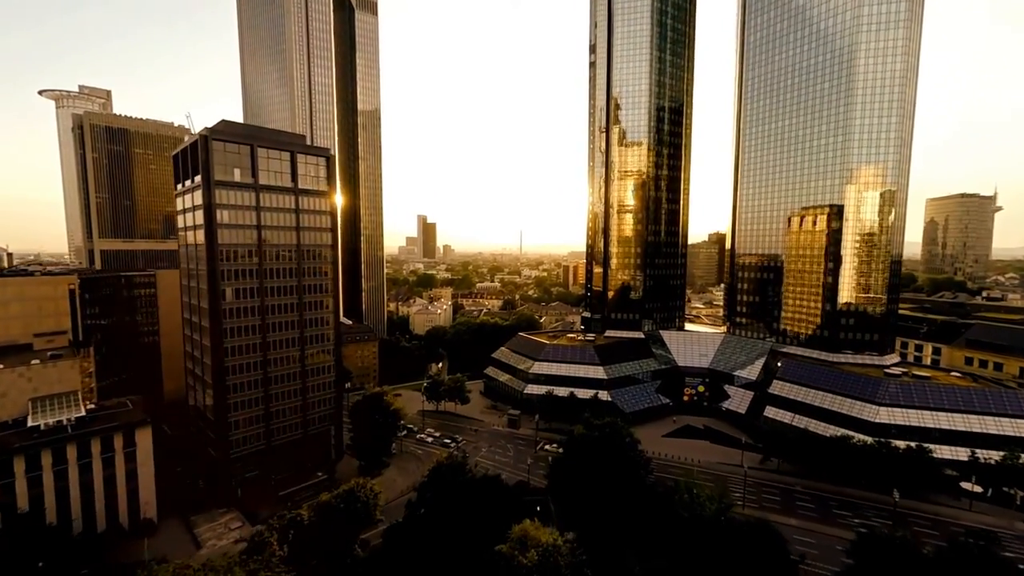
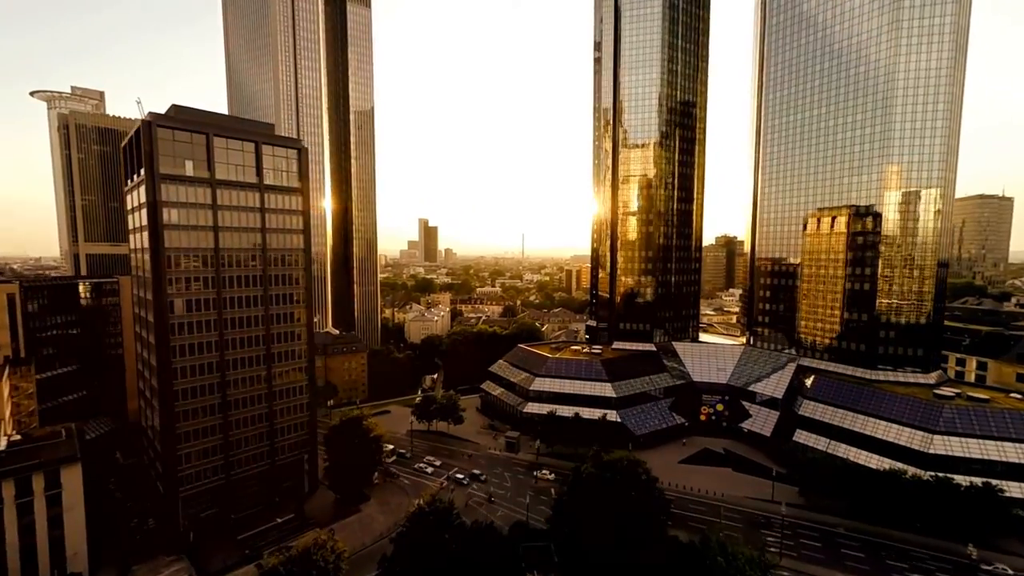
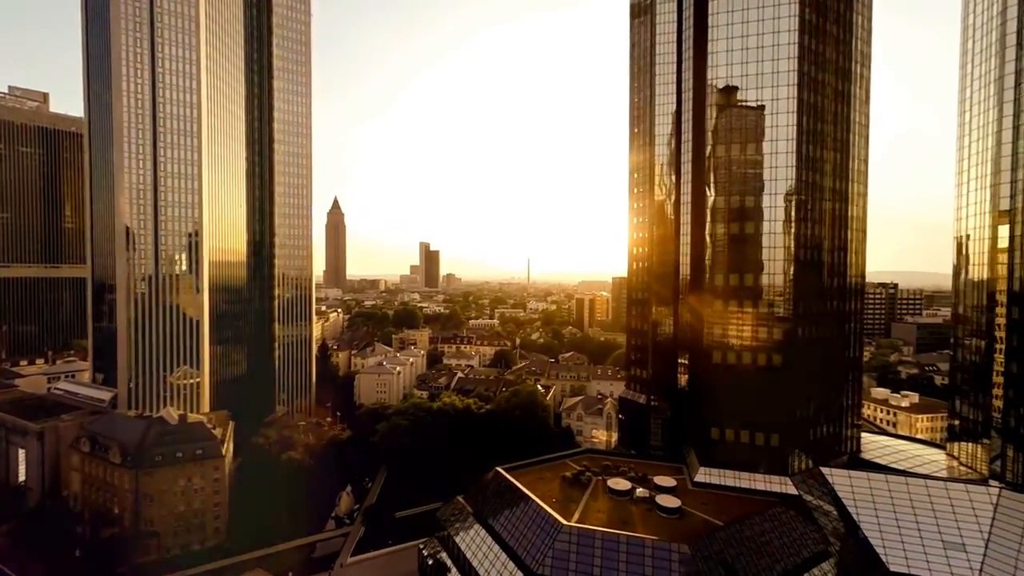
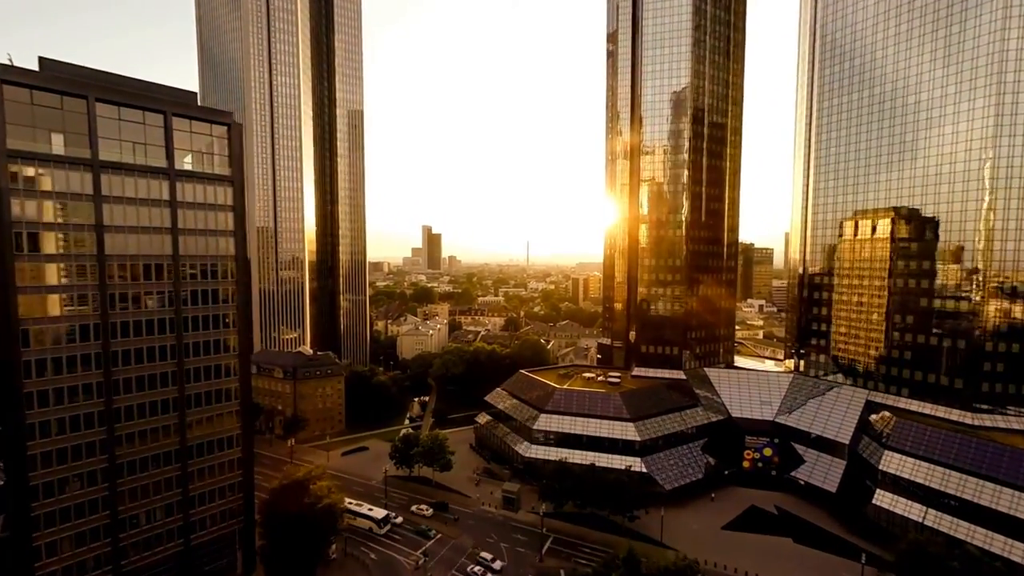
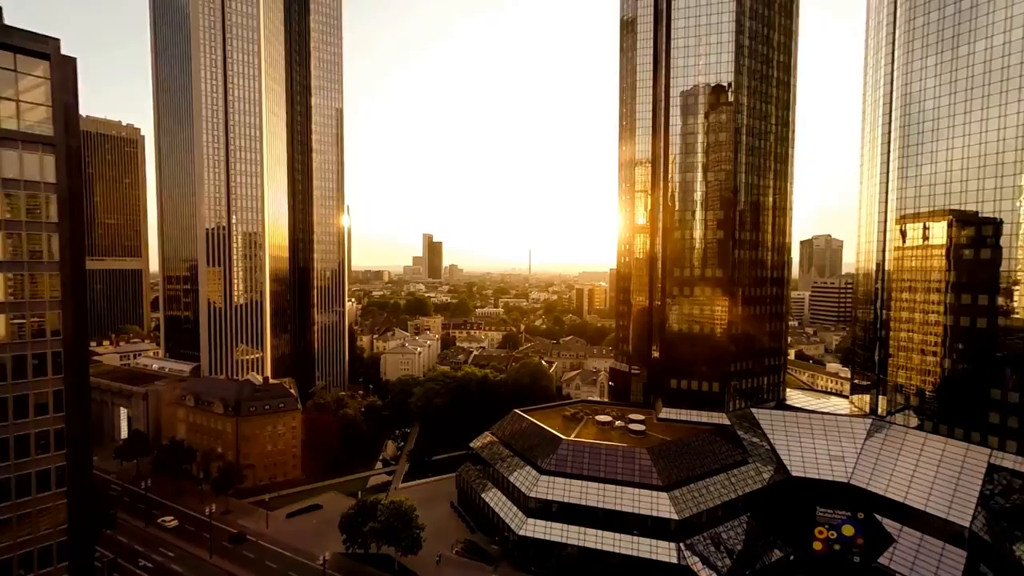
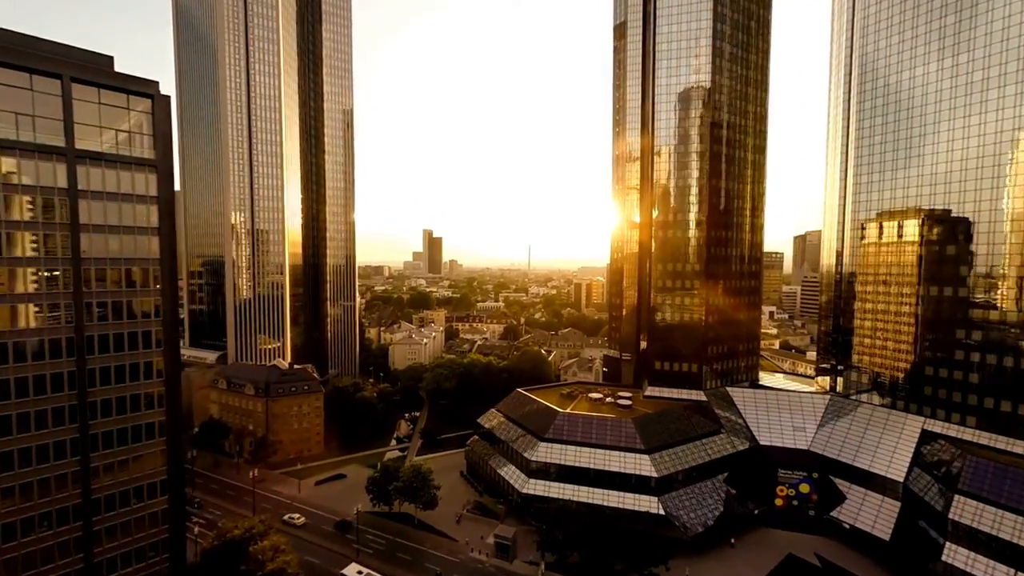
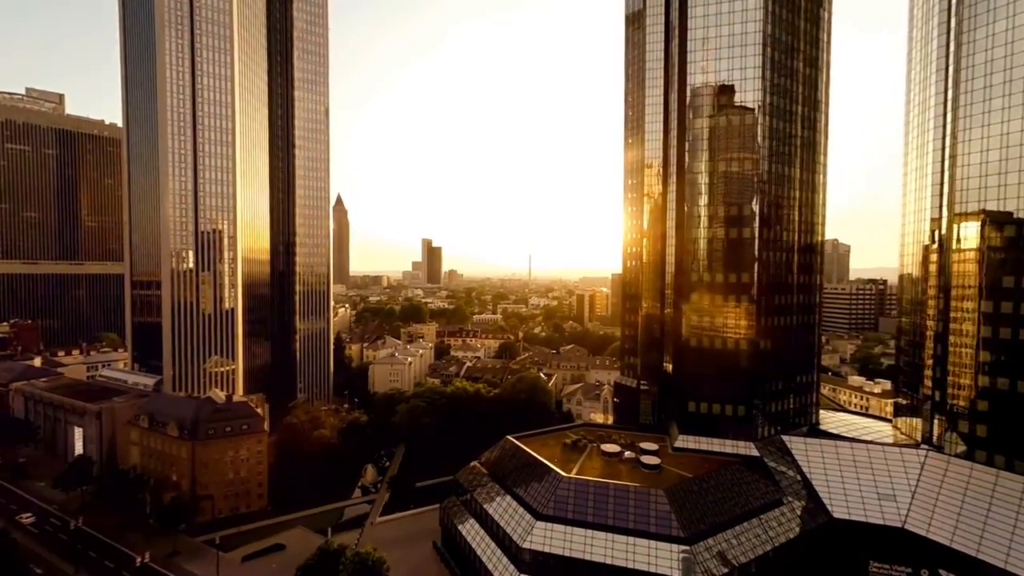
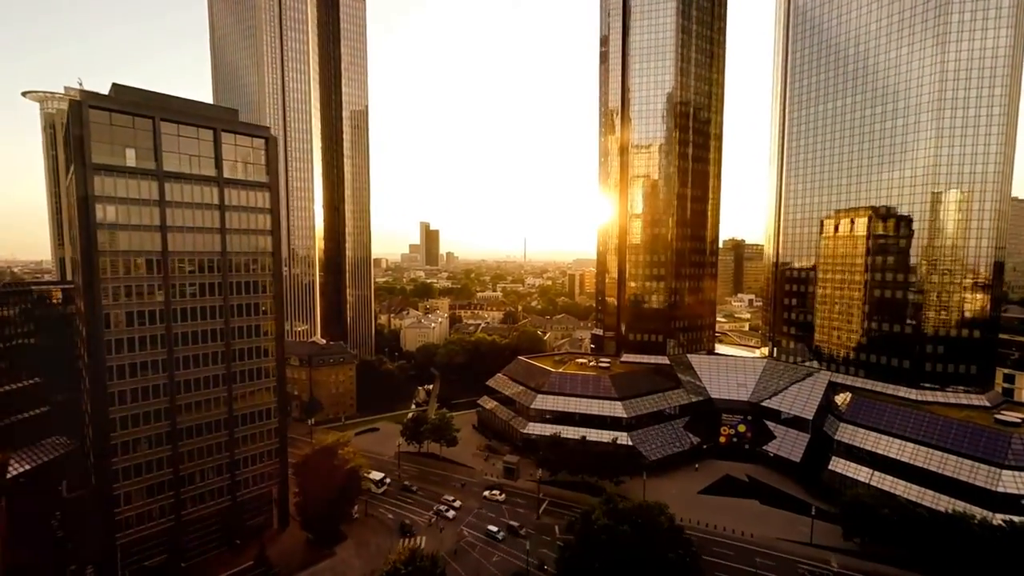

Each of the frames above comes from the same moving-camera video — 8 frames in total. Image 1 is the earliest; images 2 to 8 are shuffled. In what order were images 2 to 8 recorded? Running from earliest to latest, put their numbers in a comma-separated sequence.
2, 8, 4, 6, 5, 7, 3
